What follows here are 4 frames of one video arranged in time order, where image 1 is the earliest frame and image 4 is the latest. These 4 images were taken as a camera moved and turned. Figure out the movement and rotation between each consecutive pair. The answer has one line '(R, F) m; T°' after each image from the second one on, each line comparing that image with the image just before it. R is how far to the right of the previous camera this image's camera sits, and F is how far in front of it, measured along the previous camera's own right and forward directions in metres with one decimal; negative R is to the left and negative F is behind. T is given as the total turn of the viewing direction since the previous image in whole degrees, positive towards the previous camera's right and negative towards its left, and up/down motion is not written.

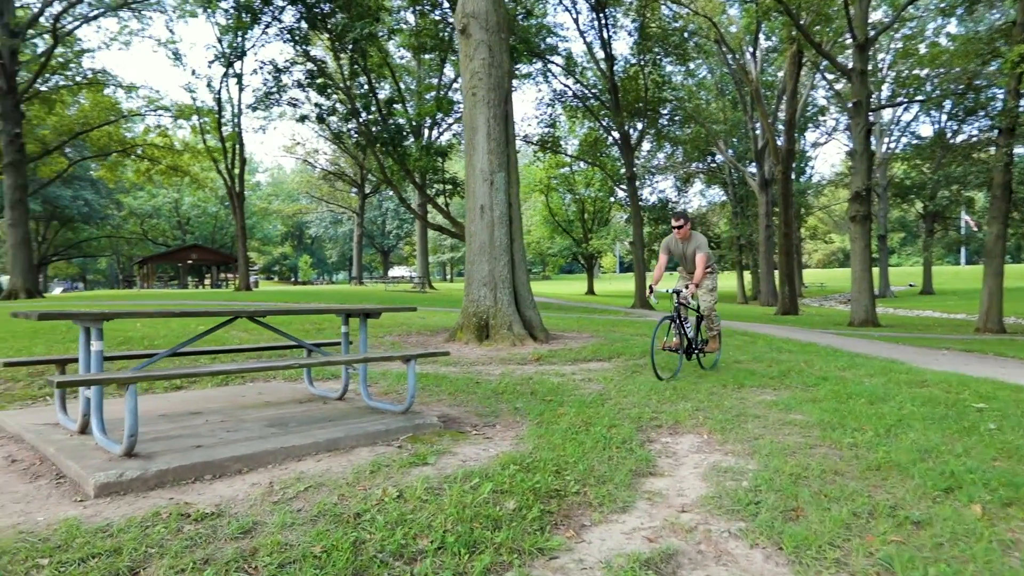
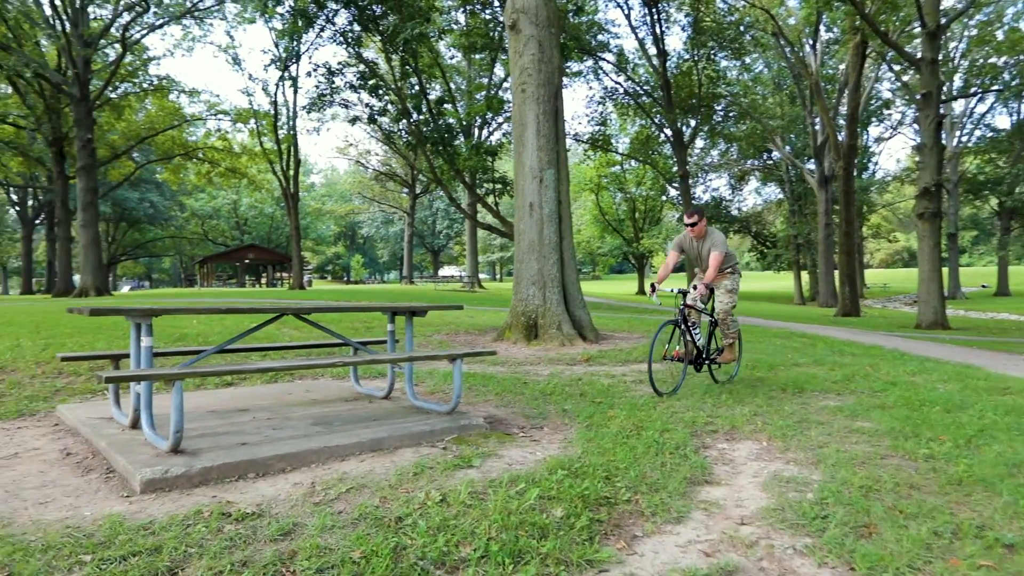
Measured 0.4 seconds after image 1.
(0.0, +0.2) m; -4°
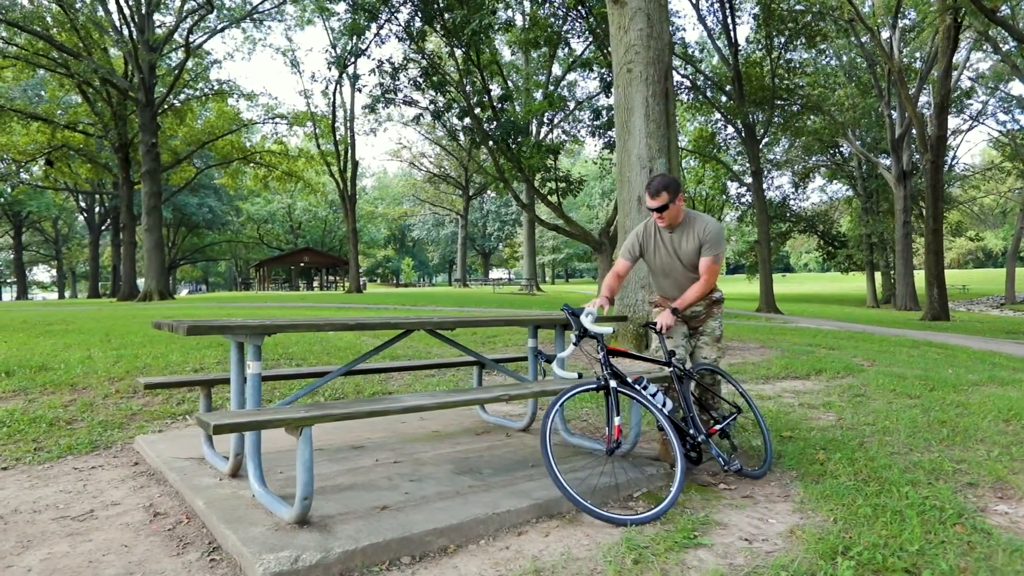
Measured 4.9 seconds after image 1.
(-0.9, +1.2) m; -4°
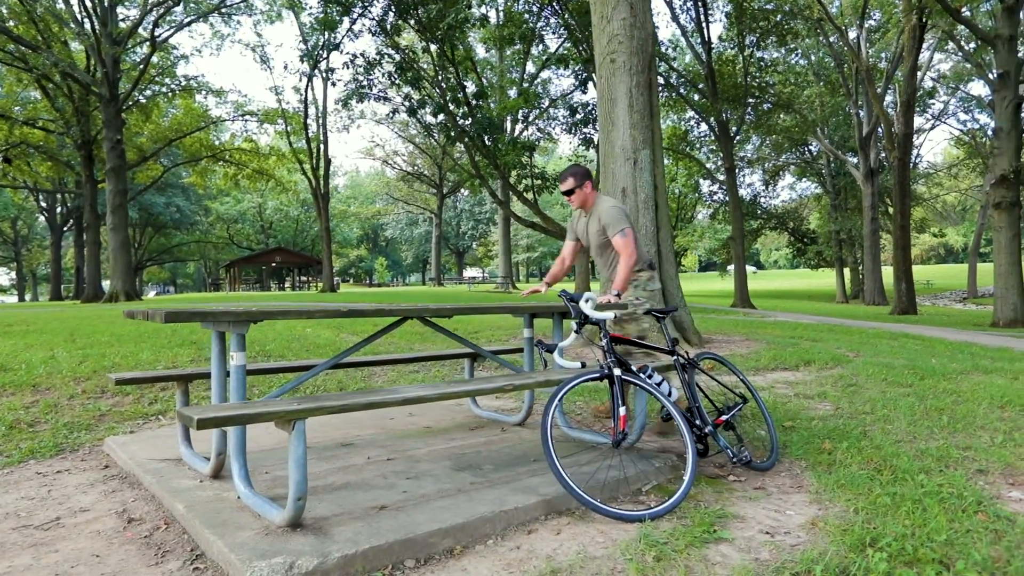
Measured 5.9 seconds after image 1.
(-0.1, +0.2) m; +2°
